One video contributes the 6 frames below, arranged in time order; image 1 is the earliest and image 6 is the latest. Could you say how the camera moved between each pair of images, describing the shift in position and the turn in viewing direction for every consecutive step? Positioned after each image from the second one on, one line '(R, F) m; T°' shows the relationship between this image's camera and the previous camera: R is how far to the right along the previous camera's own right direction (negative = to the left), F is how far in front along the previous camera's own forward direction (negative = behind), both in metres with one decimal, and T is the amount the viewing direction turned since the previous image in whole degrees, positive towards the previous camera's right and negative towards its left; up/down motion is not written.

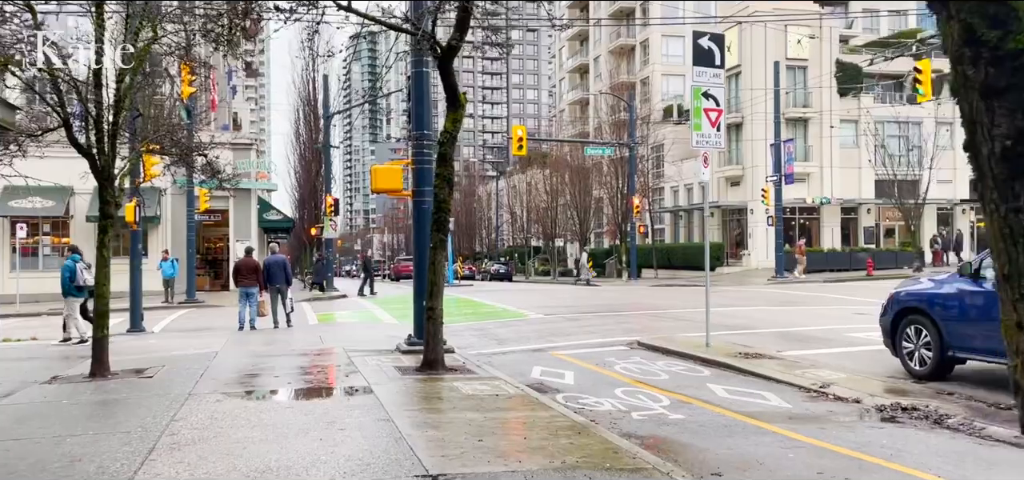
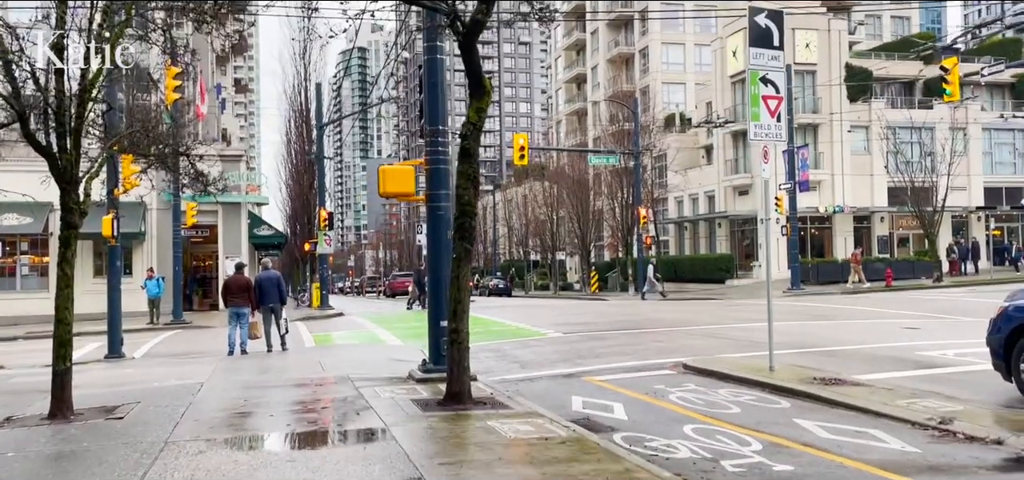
(-0.5, +1.6) m; +1°
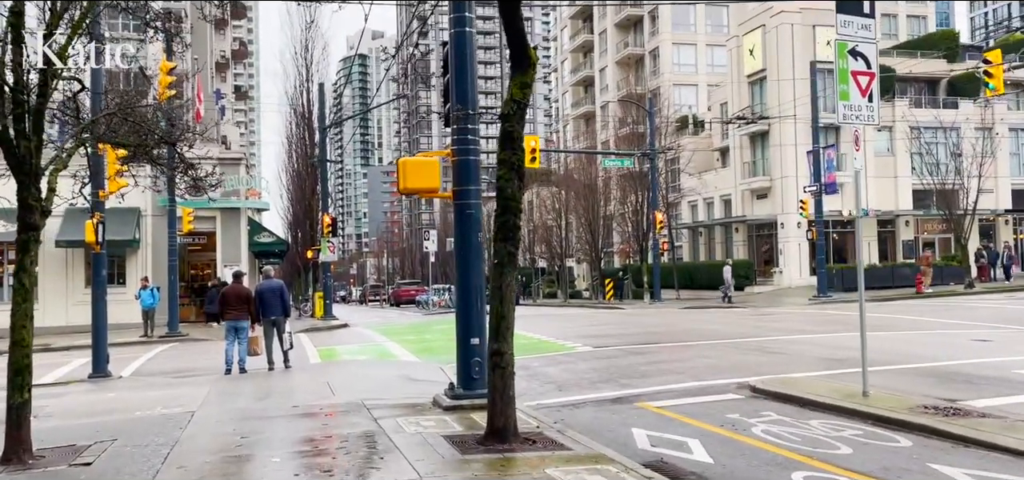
(-0.5, +1.6) m; 0°
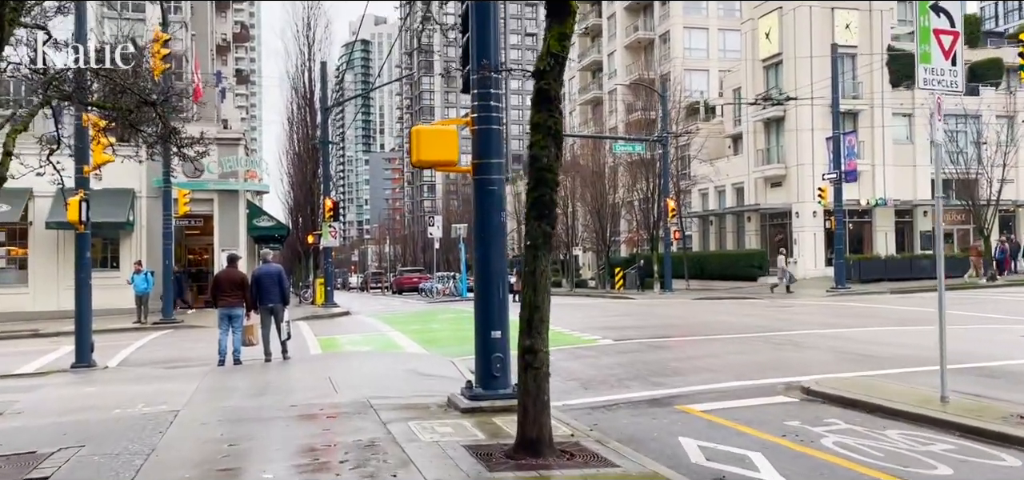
(-0.3, +1.1) m; 0°
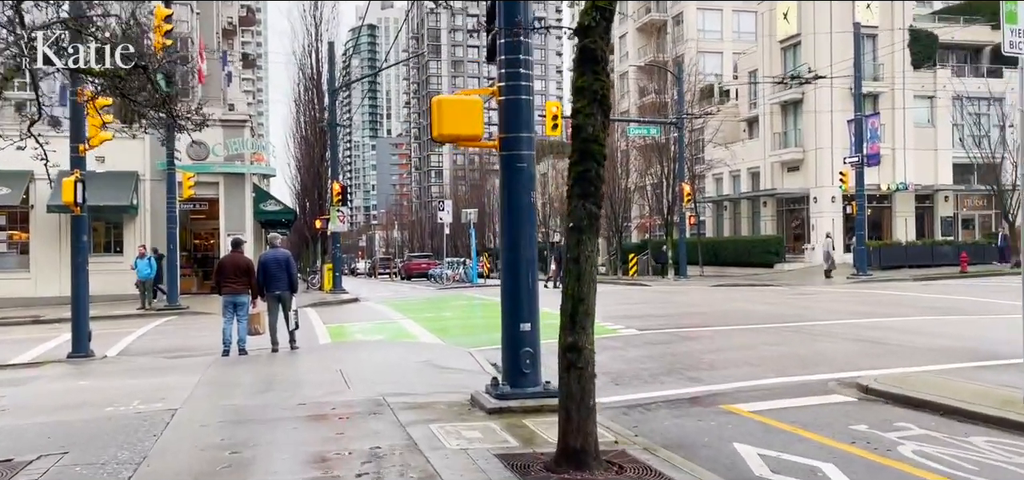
(-0.2, +0.8) m; 0°
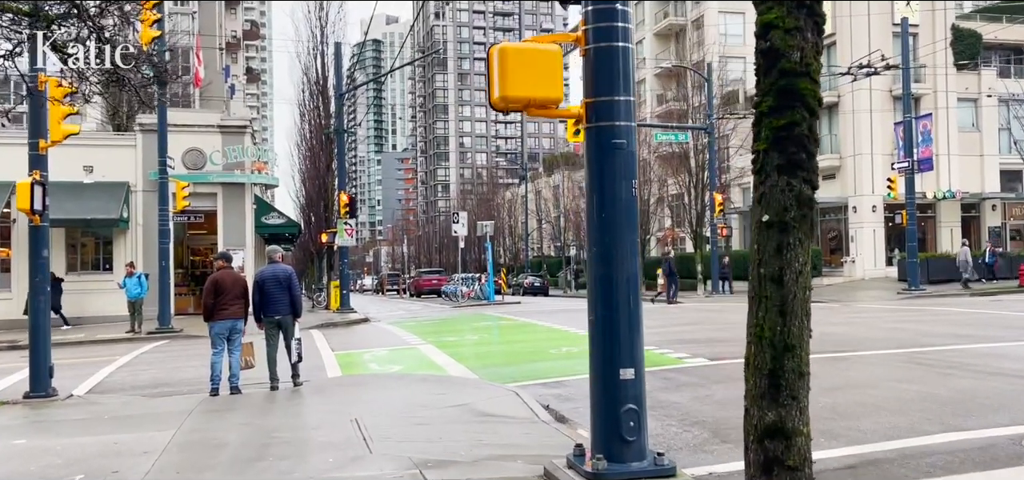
(-0.6, +2.2) m; 0°
